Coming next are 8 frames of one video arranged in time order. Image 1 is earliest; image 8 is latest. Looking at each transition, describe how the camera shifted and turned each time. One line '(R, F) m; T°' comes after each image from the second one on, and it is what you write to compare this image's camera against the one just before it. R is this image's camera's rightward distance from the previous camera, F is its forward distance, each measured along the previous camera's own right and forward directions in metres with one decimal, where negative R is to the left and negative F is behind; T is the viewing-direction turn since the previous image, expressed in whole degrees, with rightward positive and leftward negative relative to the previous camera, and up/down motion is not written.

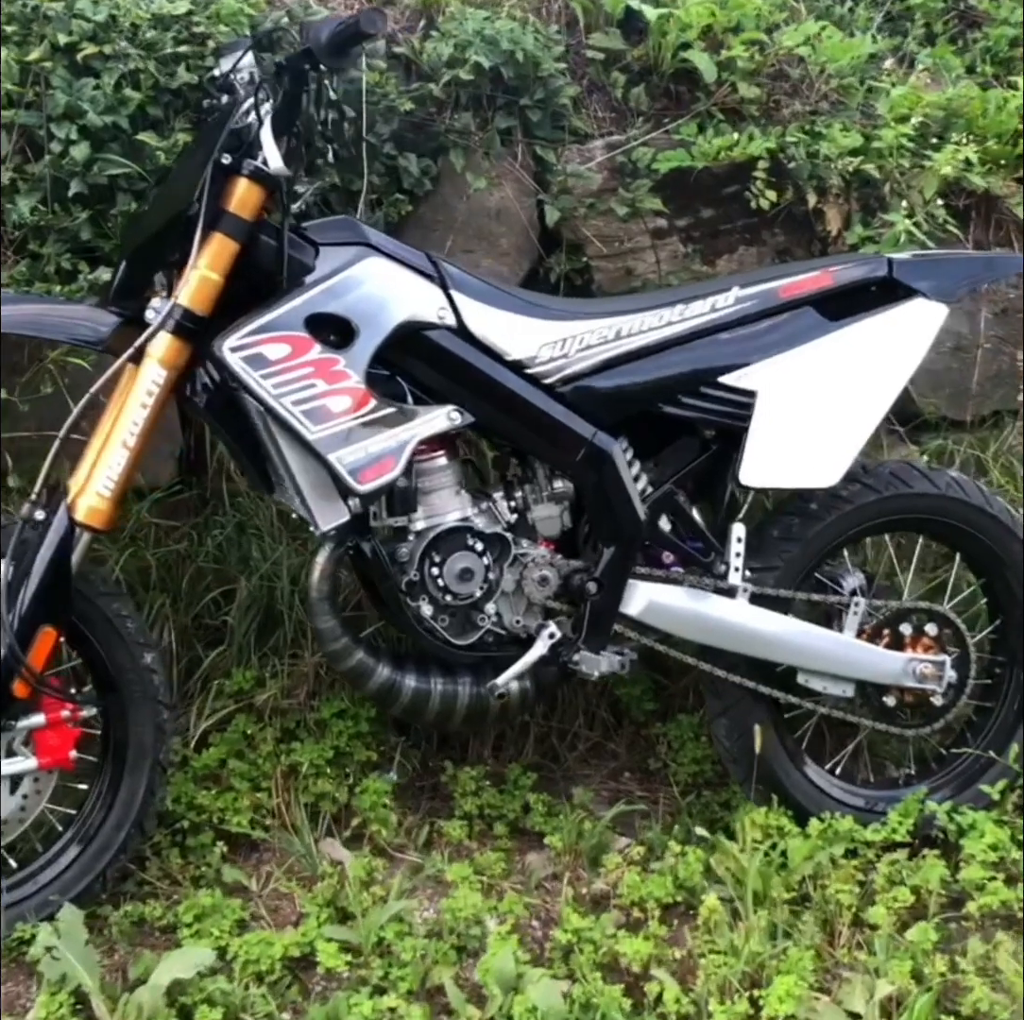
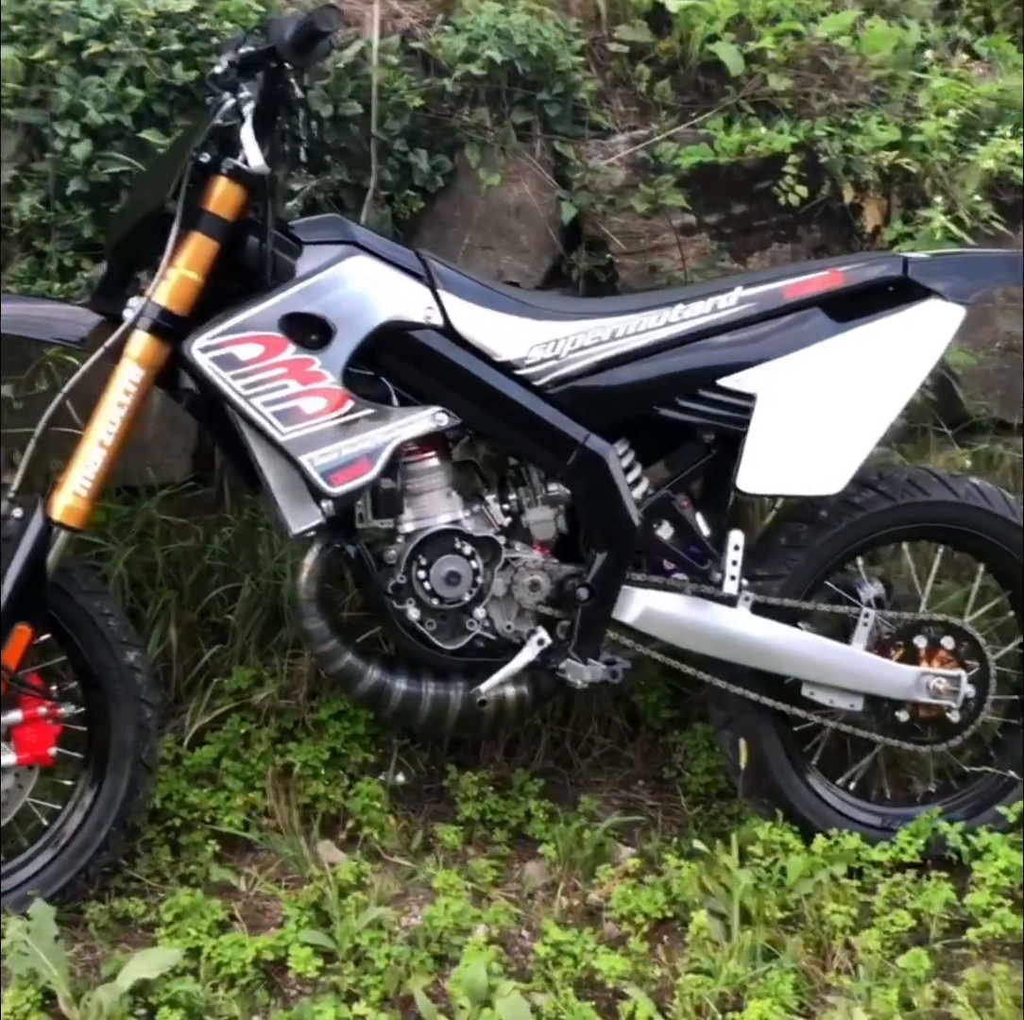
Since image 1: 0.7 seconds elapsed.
(+0.2, 0.0) m; -4°
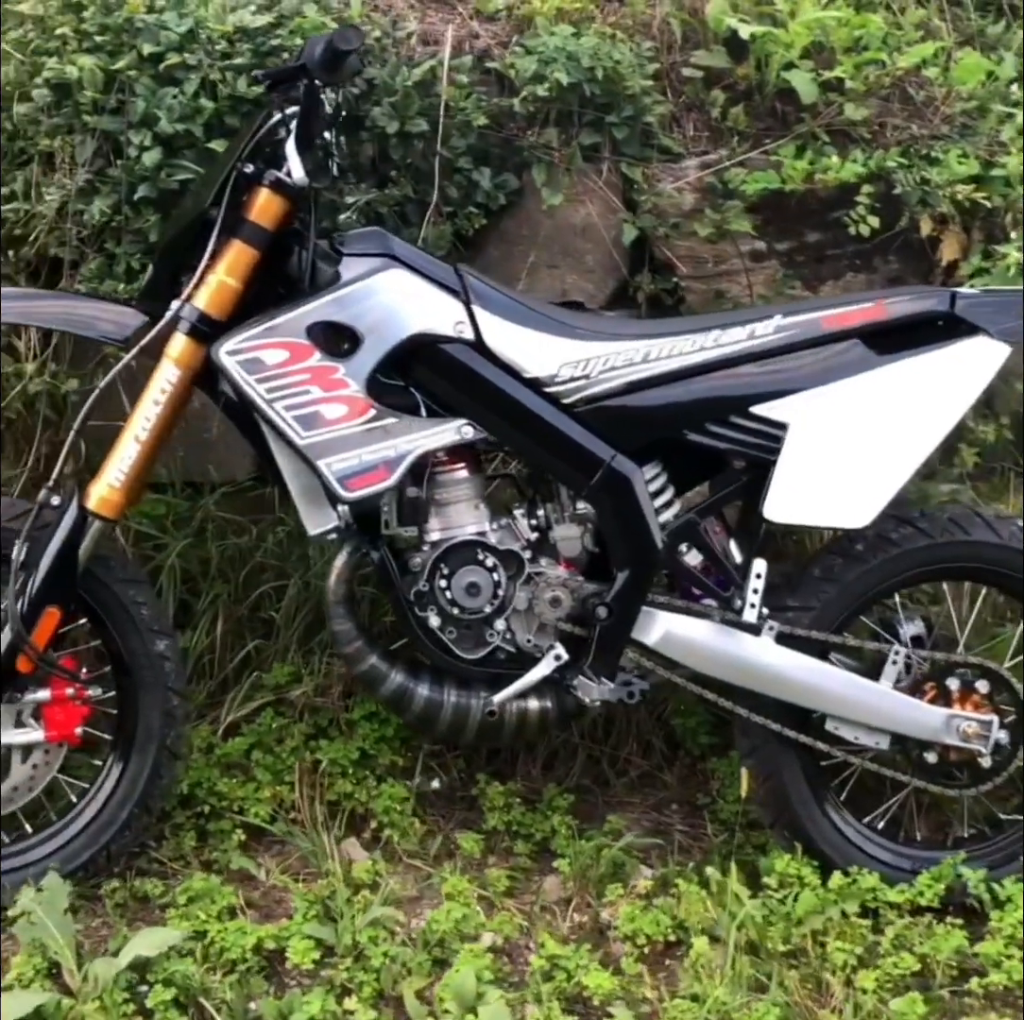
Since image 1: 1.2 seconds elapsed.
(+0.2, 0.0) m; -5°
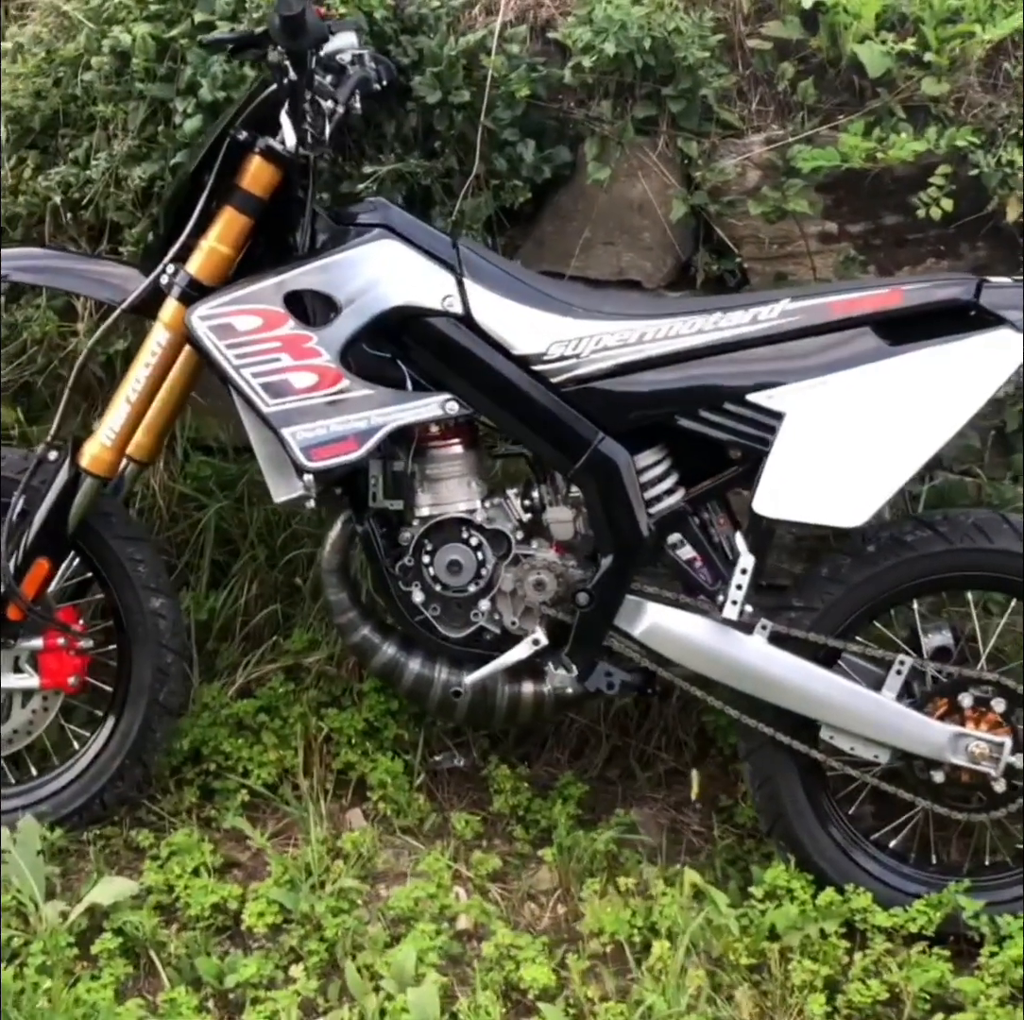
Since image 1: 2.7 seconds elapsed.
(+0.3, +0.1) m; -8°
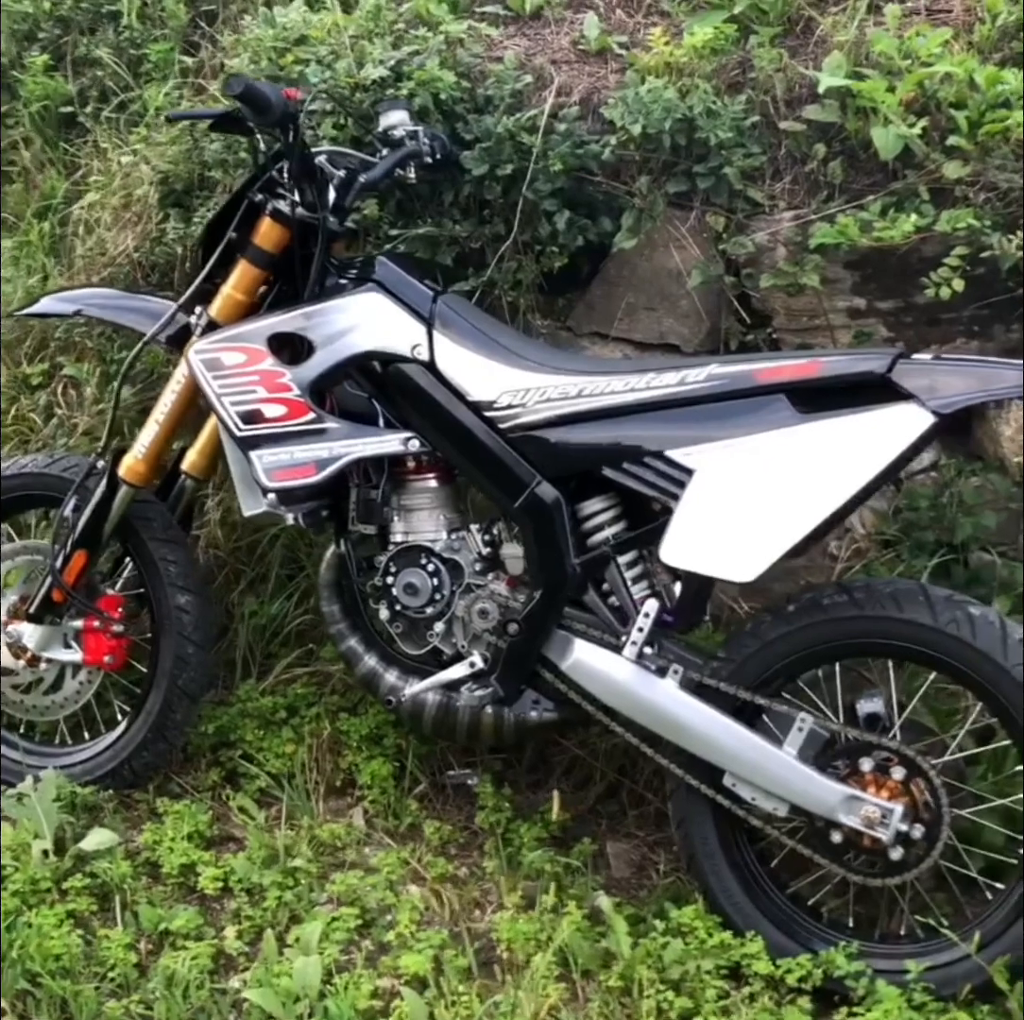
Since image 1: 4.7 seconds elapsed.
(+0.6, -0.1) m; -13°
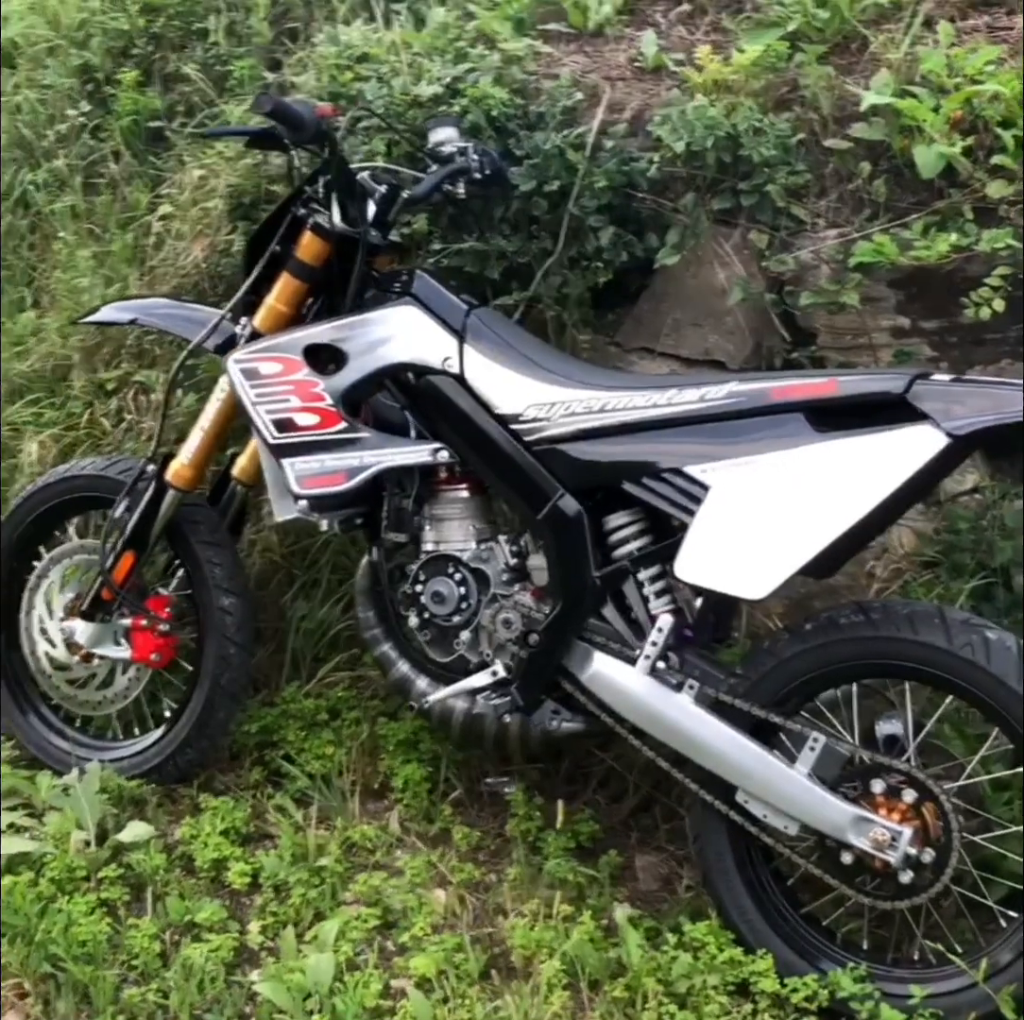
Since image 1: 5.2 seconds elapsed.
(+0.1, 0.0) m; -5°
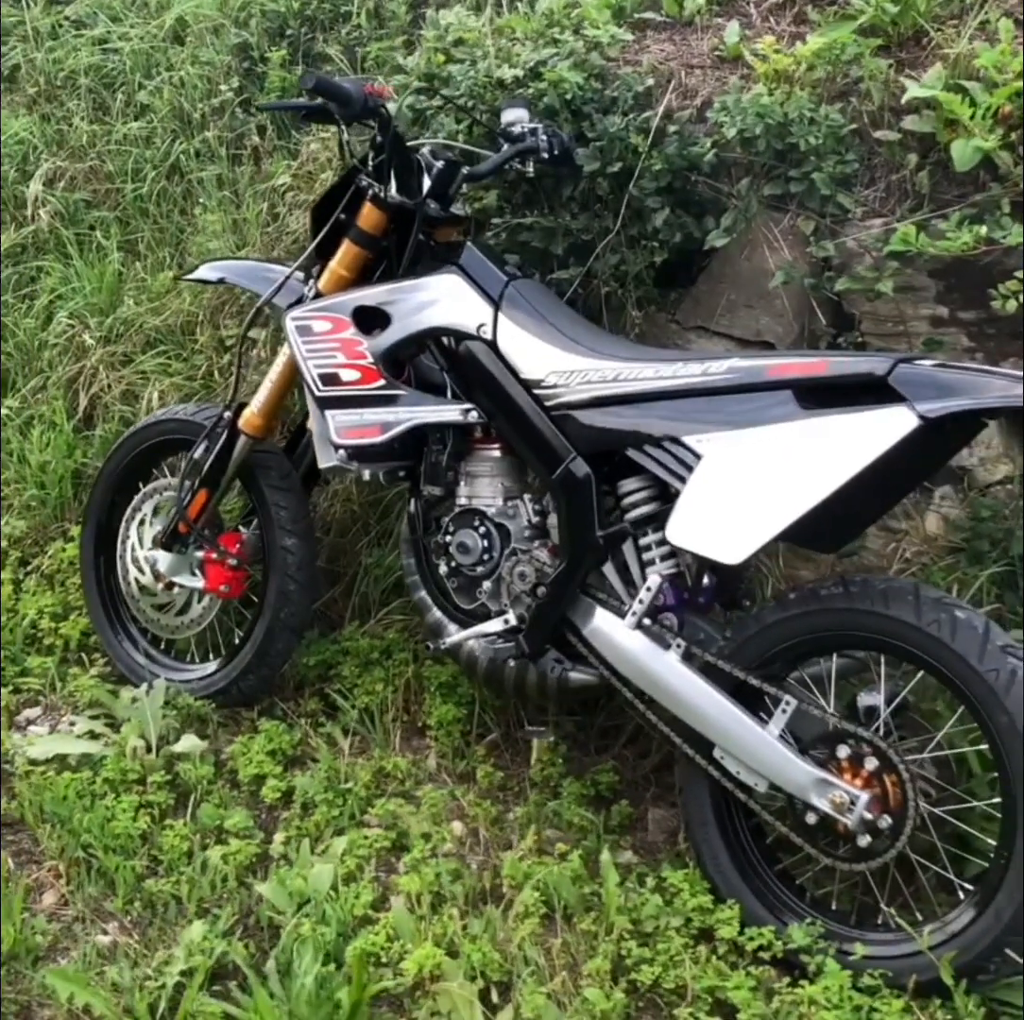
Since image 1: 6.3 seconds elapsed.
(+0.3, -0.1) m; -8°
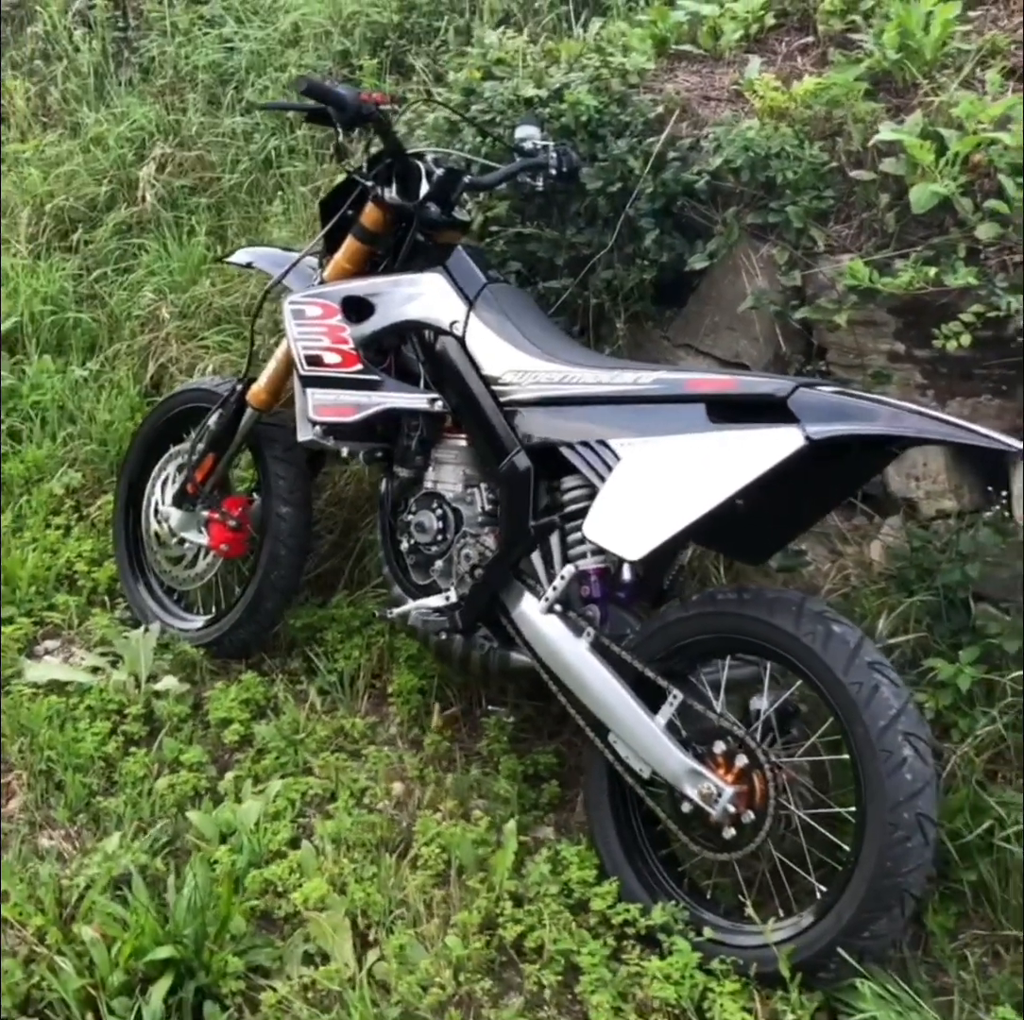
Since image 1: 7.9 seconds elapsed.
(+0.4, -0.2) m; -6°
